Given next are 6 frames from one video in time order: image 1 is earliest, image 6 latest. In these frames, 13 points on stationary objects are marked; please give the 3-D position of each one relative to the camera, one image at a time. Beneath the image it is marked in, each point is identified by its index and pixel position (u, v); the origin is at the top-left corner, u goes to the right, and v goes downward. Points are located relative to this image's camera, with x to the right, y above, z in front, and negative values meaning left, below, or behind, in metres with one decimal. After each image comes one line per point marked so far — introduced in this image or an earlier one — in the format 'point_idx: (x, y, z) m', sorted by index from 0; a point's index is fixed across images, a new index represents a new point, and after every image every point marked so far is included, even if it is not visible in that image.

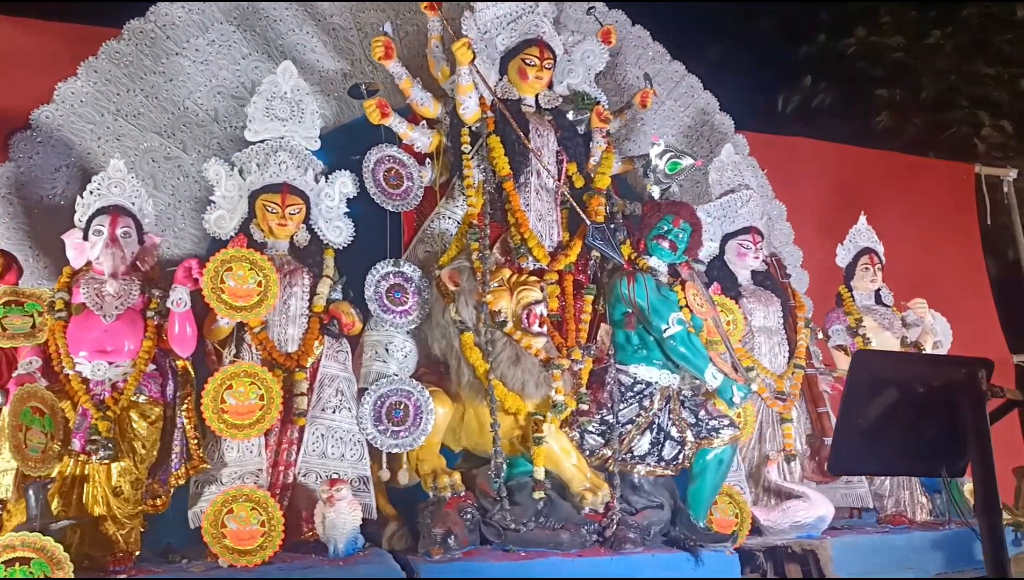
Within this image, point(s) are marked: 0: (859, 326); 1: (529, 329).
0: (+1.4, -0.1, +3.5) m
1: (+0.1, -0.1, +2.8) m
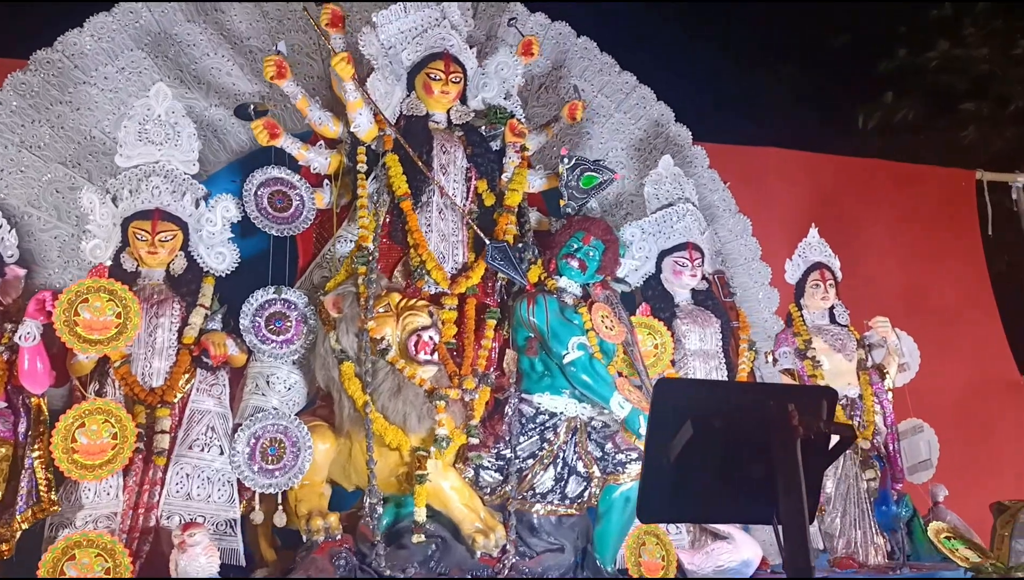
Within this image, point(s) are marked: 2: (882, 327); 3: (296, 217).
0: (+1.1, -0.2, +3.2) m
1: (-0.3, -0.2, +2.6) m
2: (+1.5, -0.2, +3.4) m
3: (-0.7, +0.2, +2.8) m
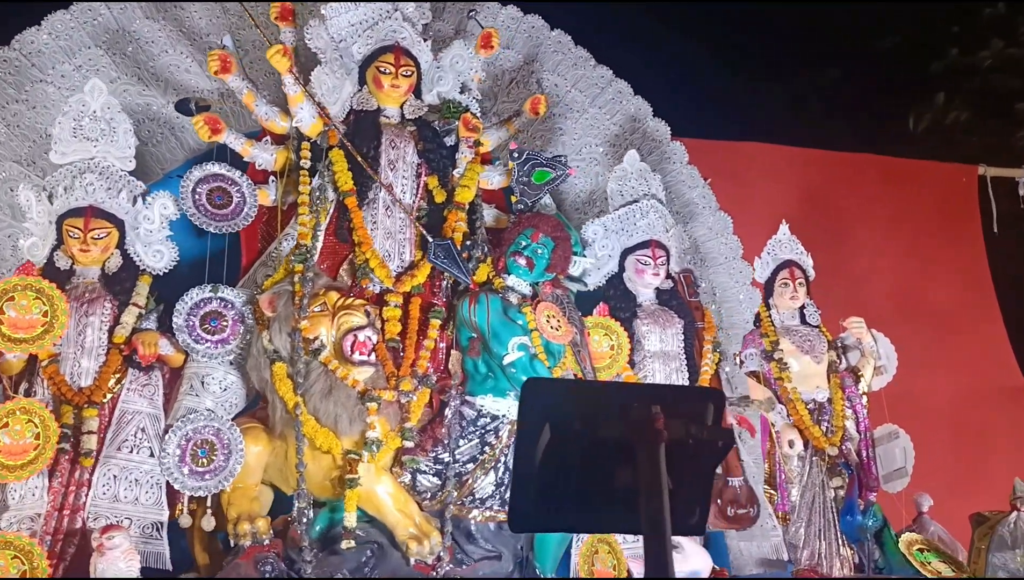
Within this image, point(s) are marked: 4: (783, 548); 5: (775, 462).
0: (+1.0, -0.2, +3.1) m
1: (-0.5, -0.2, +2.5) m
2: (+1.3, -0.2, +3.3) m
3: (-0.9, +0.2, +2.8) m
4: (+0.9, -0.9, +2.9) m
5: (+0.9, -0.6, +2.9) m
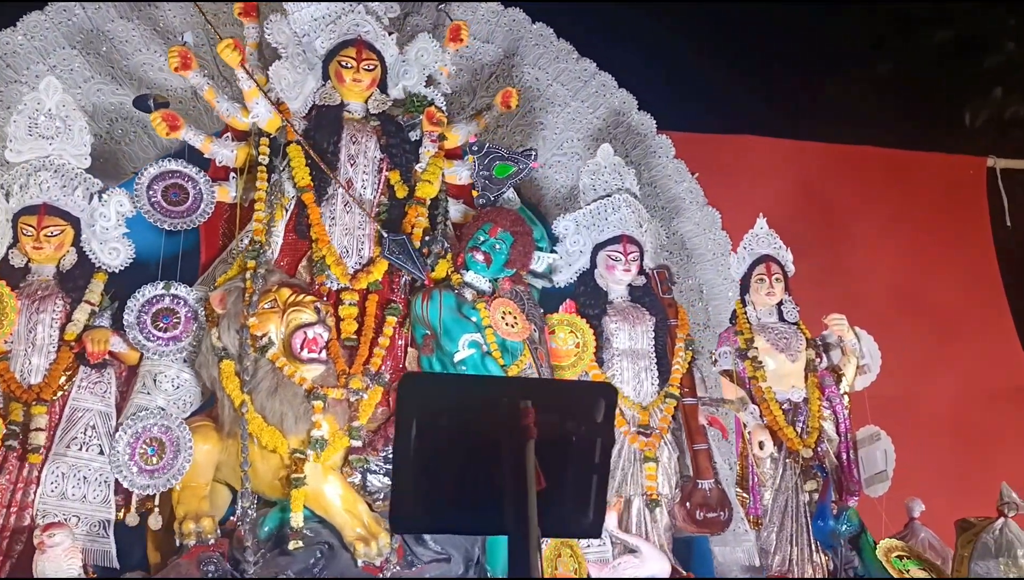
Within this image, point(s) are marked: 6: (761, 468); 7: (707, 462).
0: (+0.8, -0.2, +3.0) m
1: (-0.6, -0.2, +2.5) m
2: (+1.2, -0.1, +3.2) m
3: (-1.0, +0.3, +2.8) m
4: (+0.8, -0.9, +2.7) m
5: (+0.8, -0.6, +2.8) m
6: (+0.8, -0.6, +2.8) m
7: (+0.7, -0.6, +2.8) m
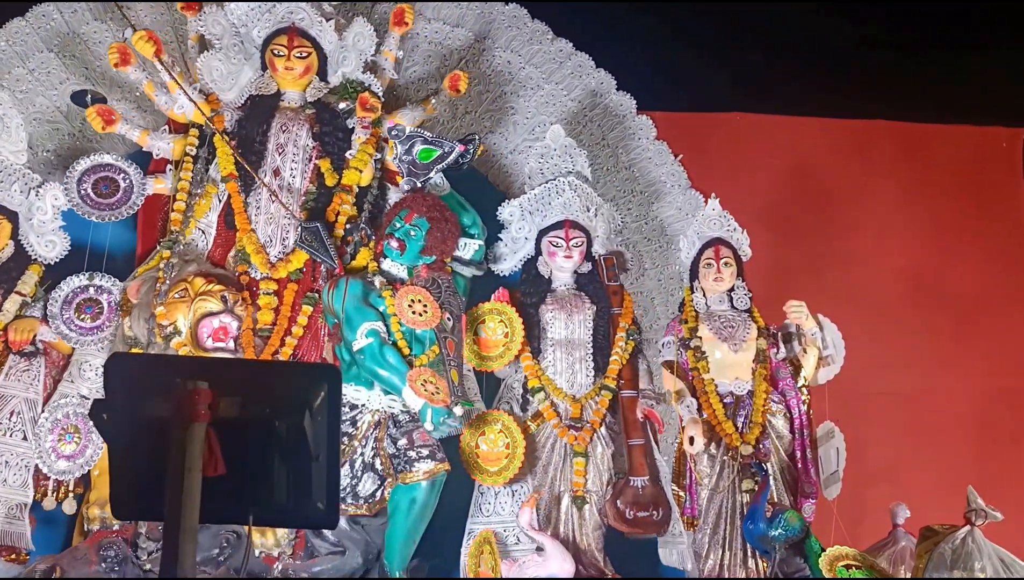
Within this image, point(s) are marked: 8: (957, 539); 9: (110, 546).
0: (+0.6, -0.2, +2.8) m
1: (-0.9, -0.2, +2.5) m
2: (+1.0, -0.1, +2.9) m
3: (-1.3, +0.3, +2.8) m
4: (+0.5, -0.8, +2.6) m
5: (+0.5, -0.5, +2.6) m
6: (+0.6, -0.5, +2.6) m
7: (+0.4, -0.5, +2.7) m
8: (+1.2, -0.7, +2.4) m
9: (-1.1, -0.7, +2.4) m
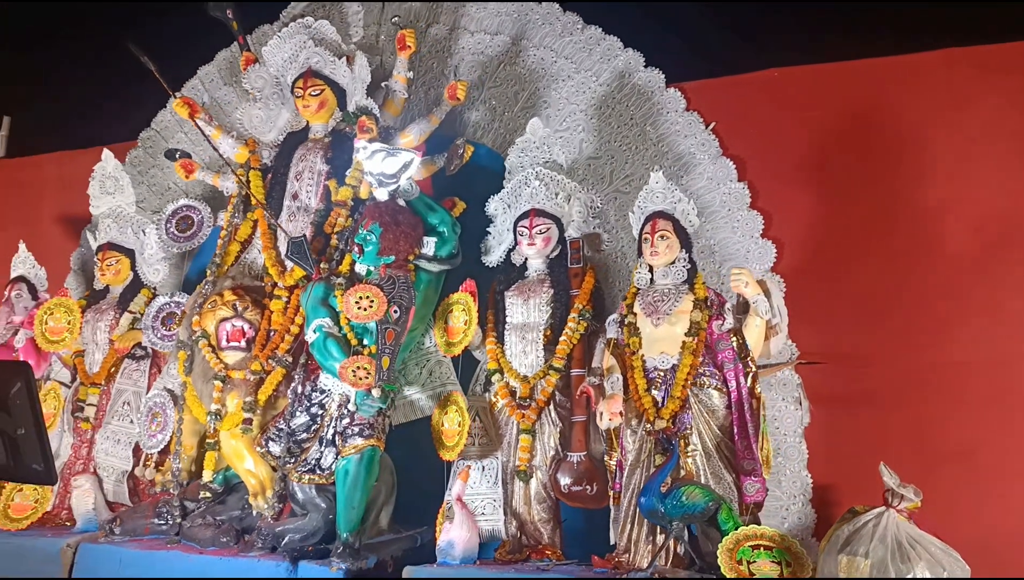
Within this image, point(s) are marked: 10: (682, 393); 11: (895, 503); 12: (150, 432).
0: (+0.4, -0.1, +2.8) m
1: (-1.1, -0.2, +3.1) m
2: (+0.9, 0.0, +2.7) m
3: (-1.3, +0.2, +3.5) m
4: (+0.3, -0.7, +2.6) m
5: (+0.3, -0.5, +2.6) m
6: (+0.4, -0.5, +2.6) m
7: (+0.2, -0.5, +2.7) m
8: (+0.9, -0.6, +2.1) m
9: (-1.3, -0.8, +3.1) m
10: (+0.5, -0.3, +2.6) m
11: (+1.0, -0.5, +2.1) m
12: (-1.4, -0.6, +3.3) m
